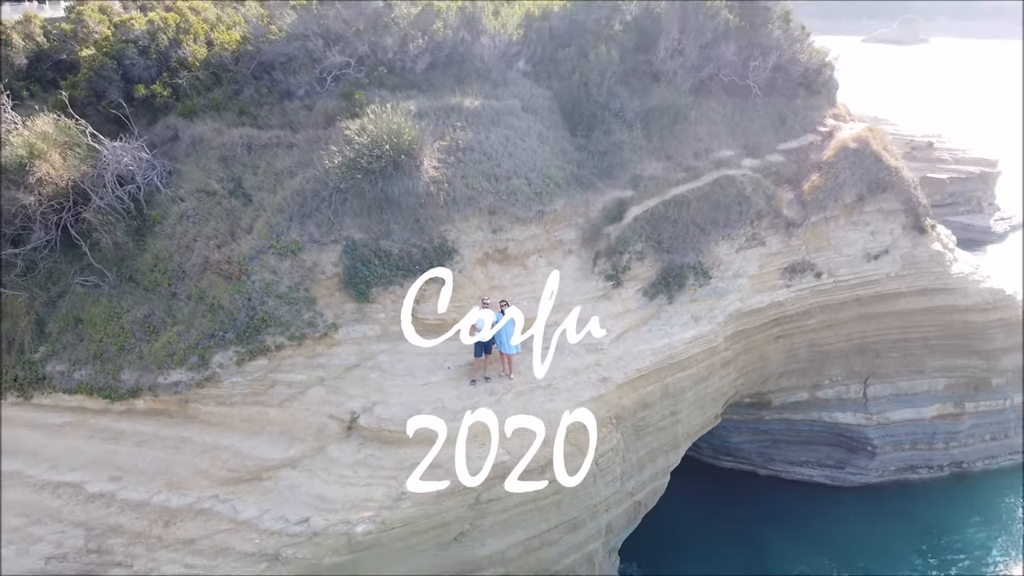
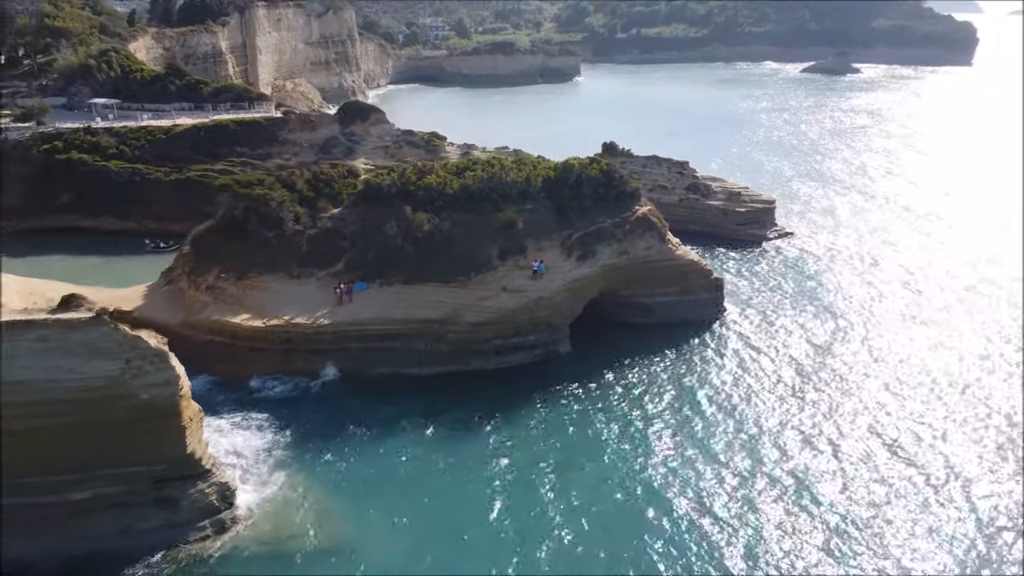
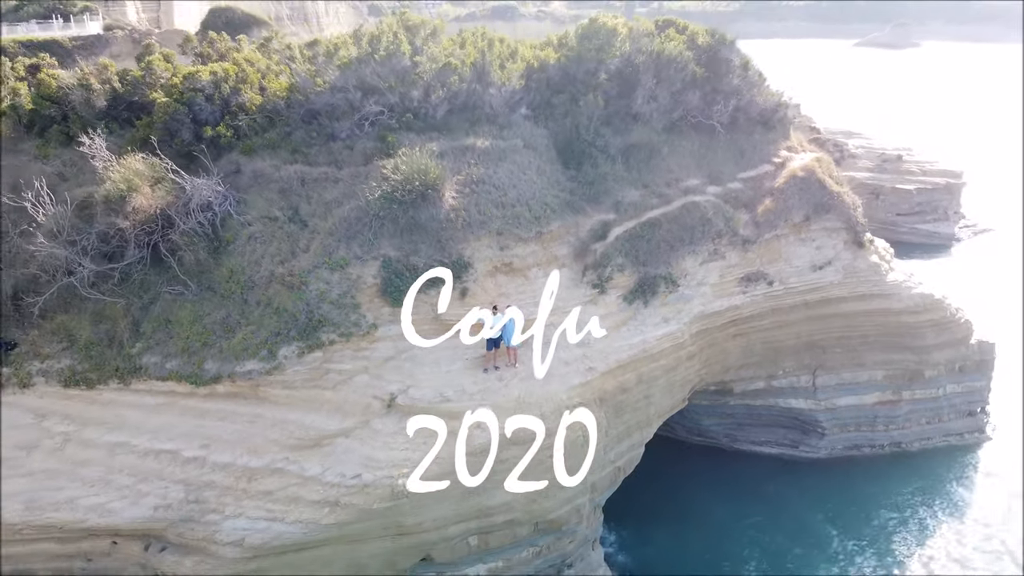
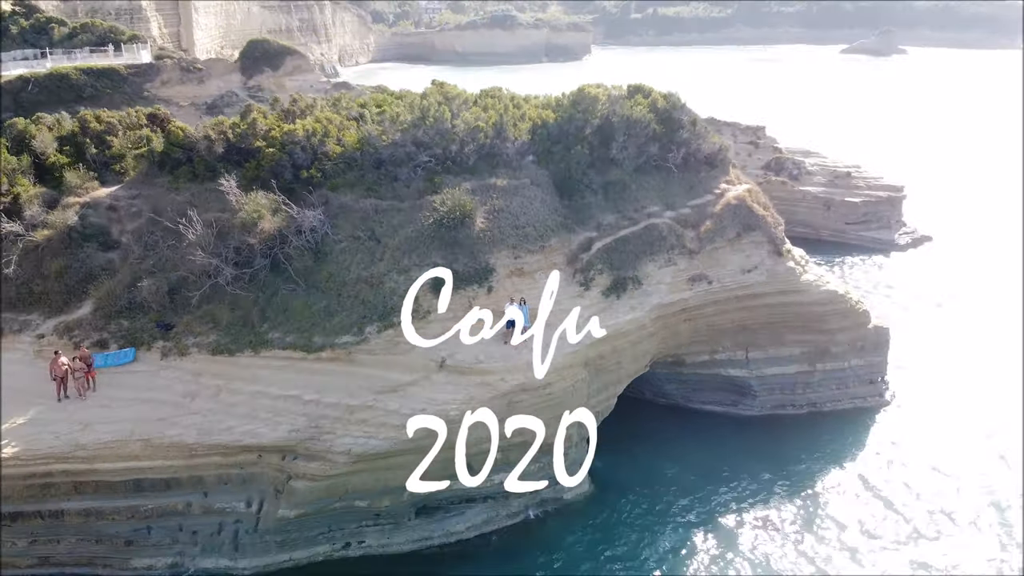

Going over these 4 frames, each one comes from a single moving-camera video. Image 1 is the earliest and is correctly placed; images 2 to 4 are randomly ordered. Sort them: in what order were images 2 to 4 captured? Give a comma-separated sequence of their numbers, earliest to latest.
3, 4, 2
